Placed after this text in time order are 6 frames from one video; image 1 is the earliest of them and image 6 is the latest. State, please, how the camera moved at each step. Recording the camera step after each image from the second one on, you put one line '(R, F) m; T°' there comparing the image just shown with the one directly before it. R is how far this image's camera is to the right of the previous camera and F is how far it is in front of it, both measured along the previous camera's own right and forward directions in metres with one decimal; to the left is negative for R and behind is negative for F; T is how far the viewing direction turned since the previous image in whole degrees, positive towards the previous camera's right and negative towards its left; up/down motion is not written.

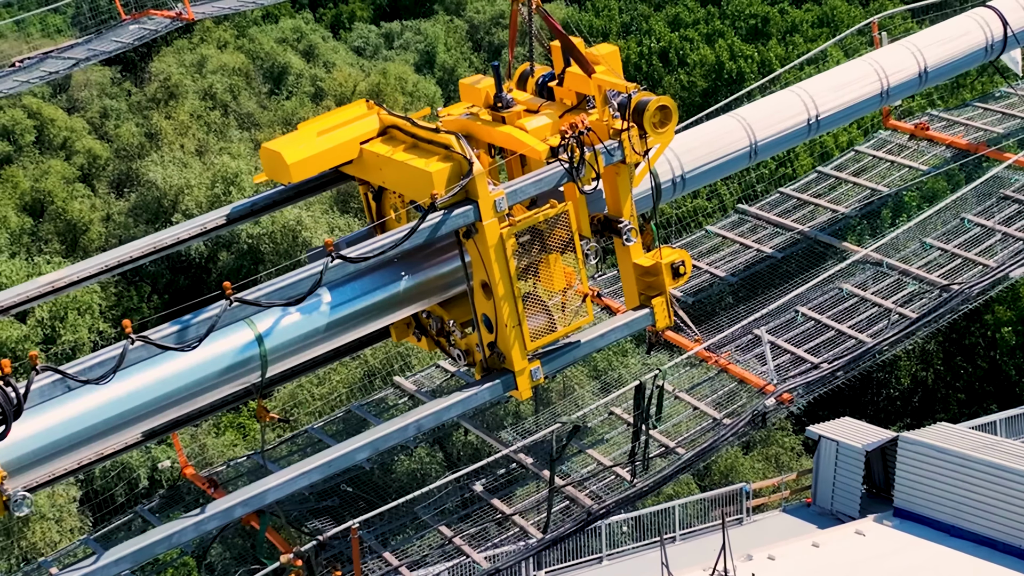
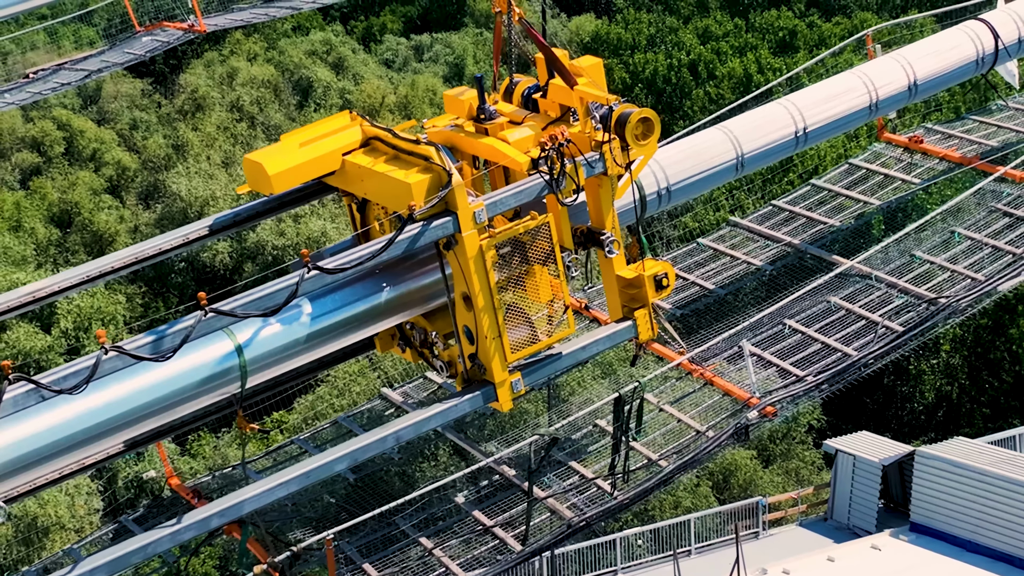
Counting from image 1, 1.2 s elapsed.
(+0.6, 0.0) m; -1°
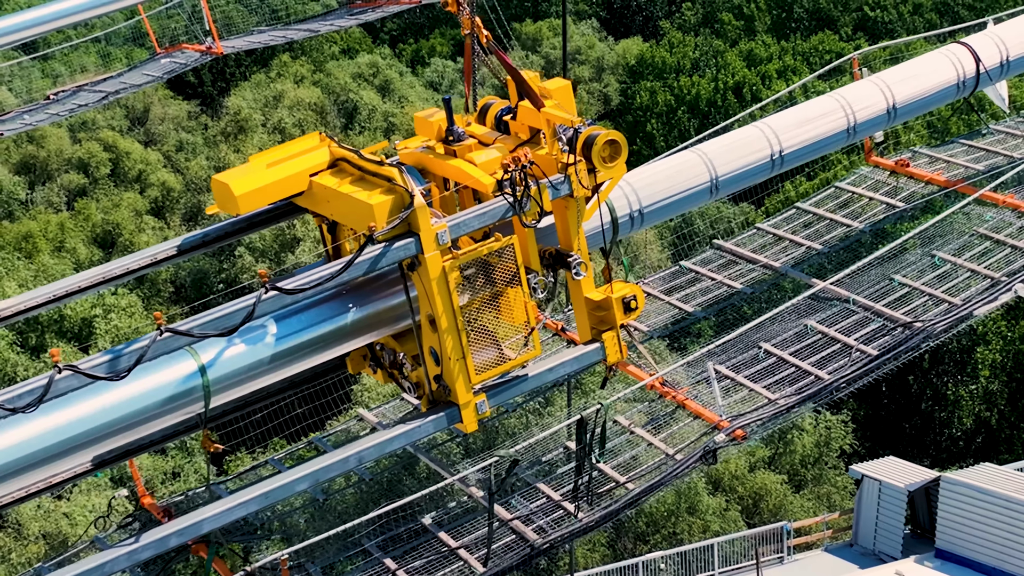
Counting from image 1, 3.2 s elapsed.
(+1.1, 0.0) m; -1°
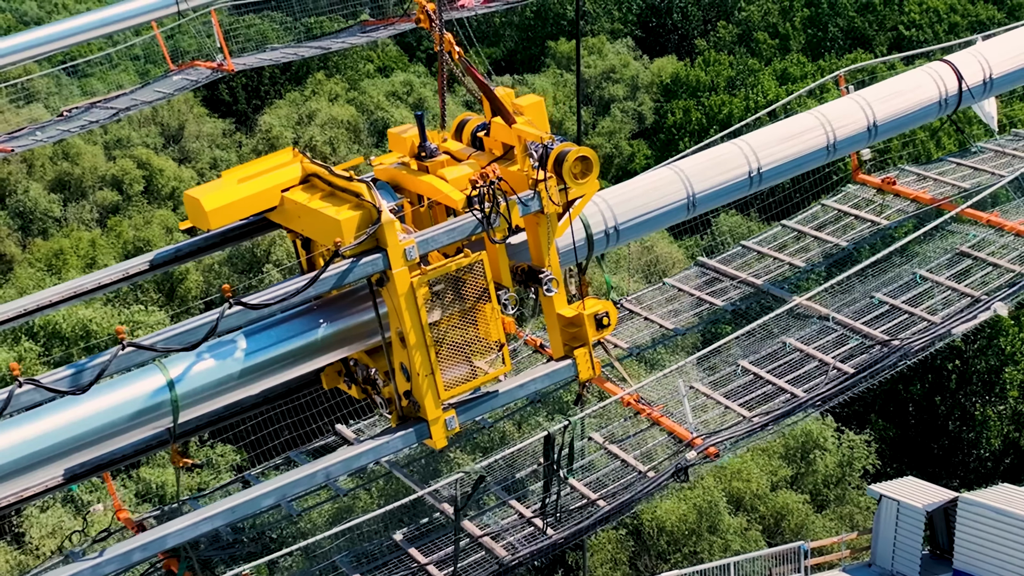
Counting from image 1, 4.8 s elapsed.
(+0.9, 0.0) m; -1°
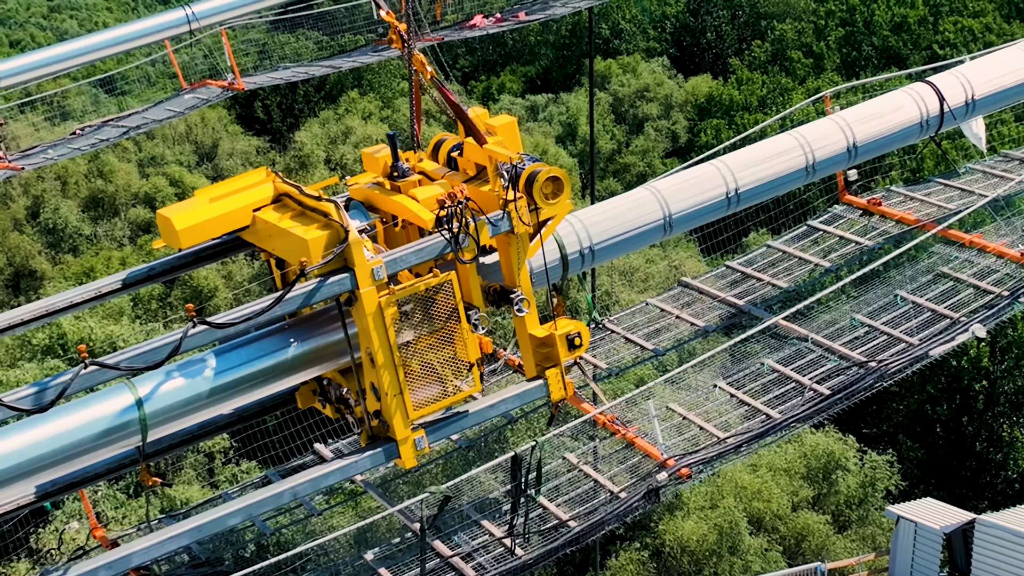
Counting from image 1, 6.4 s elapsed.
(+0.9, 0.0) m; -1°
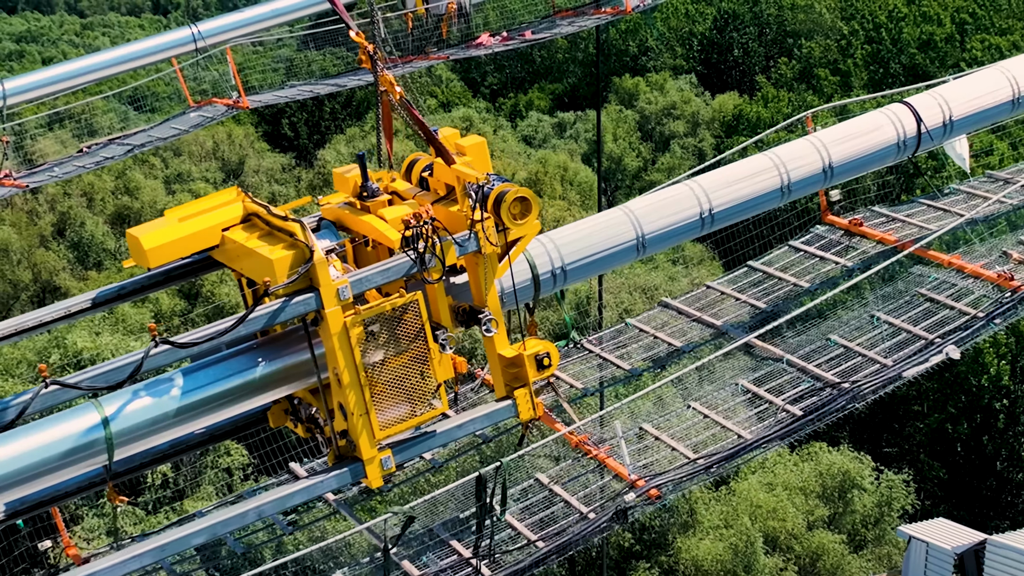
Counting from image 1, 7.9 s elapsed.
(+0.8, 0.0) m; 0°
